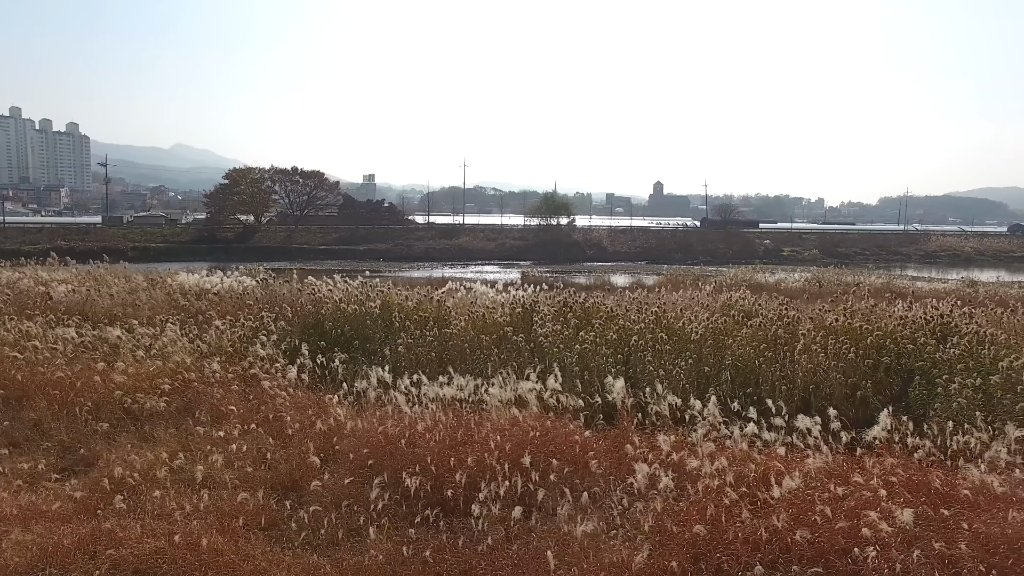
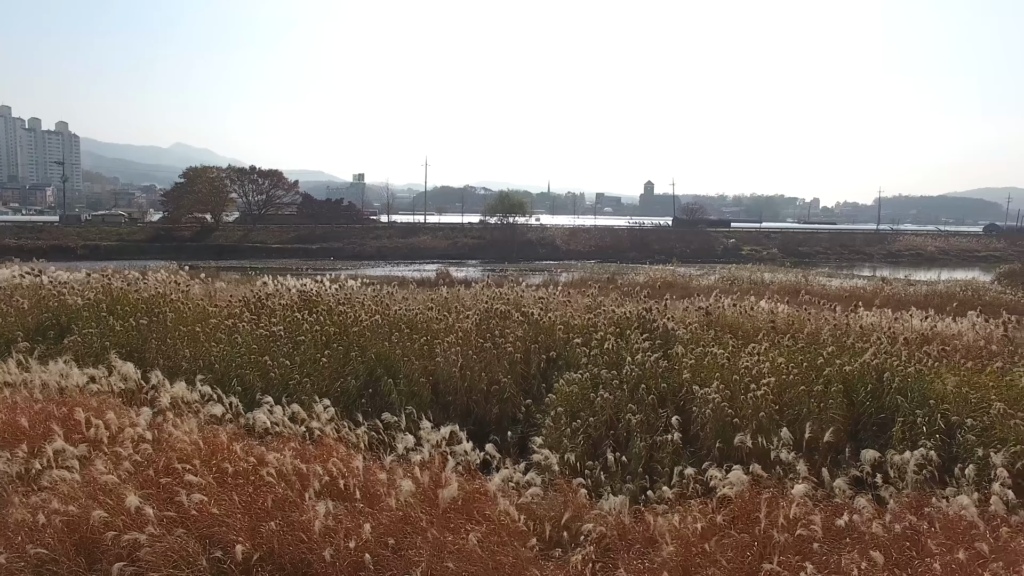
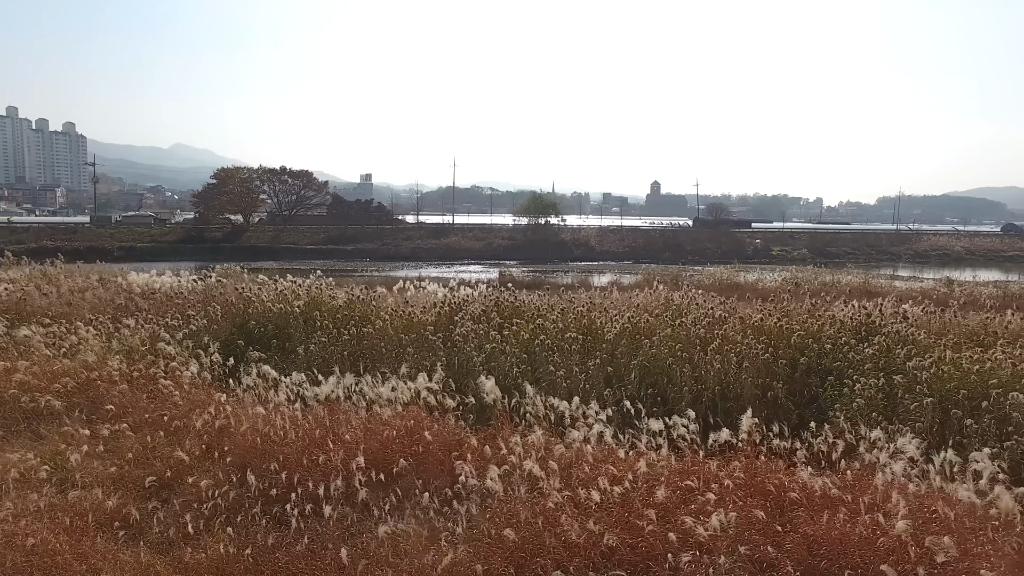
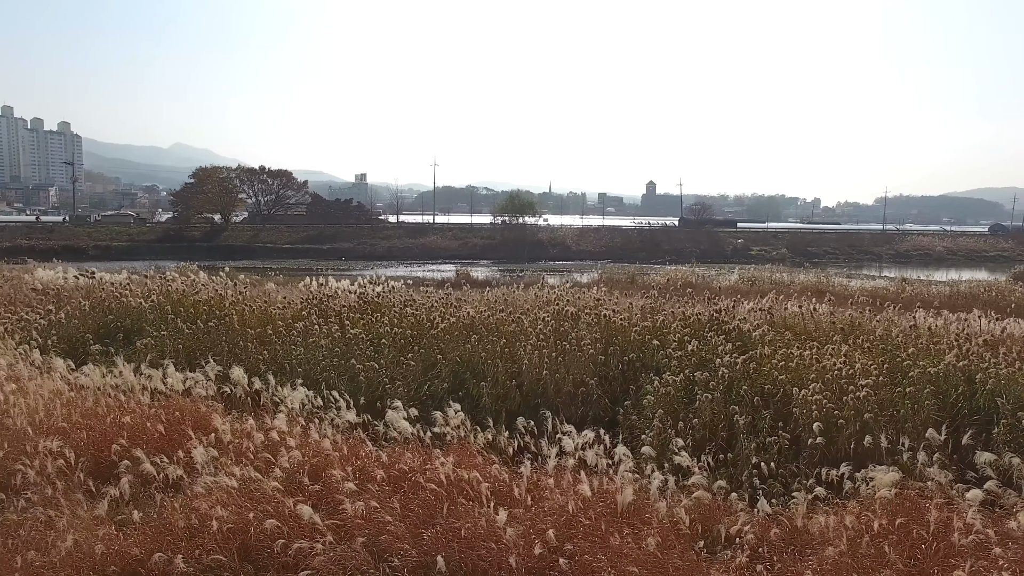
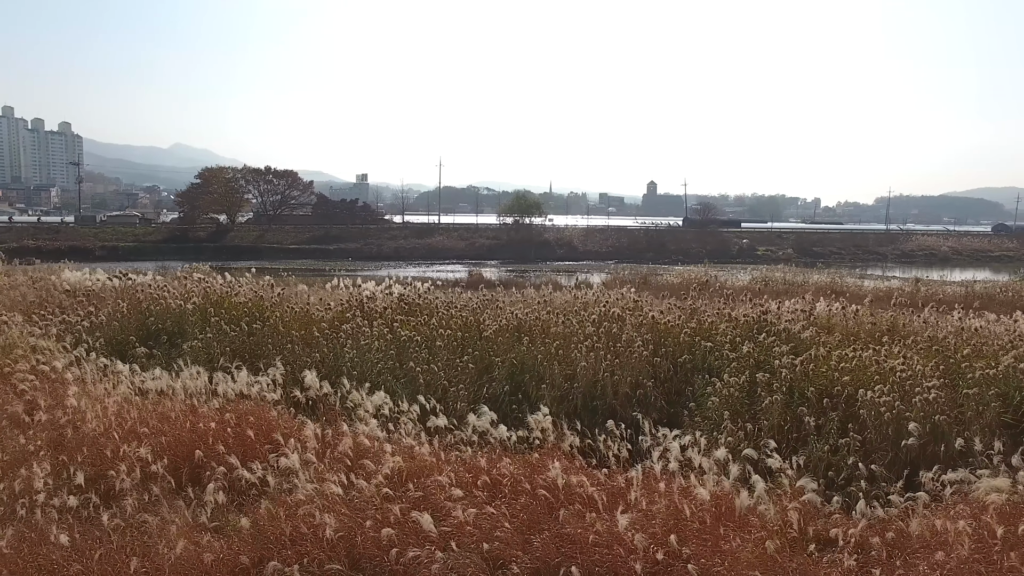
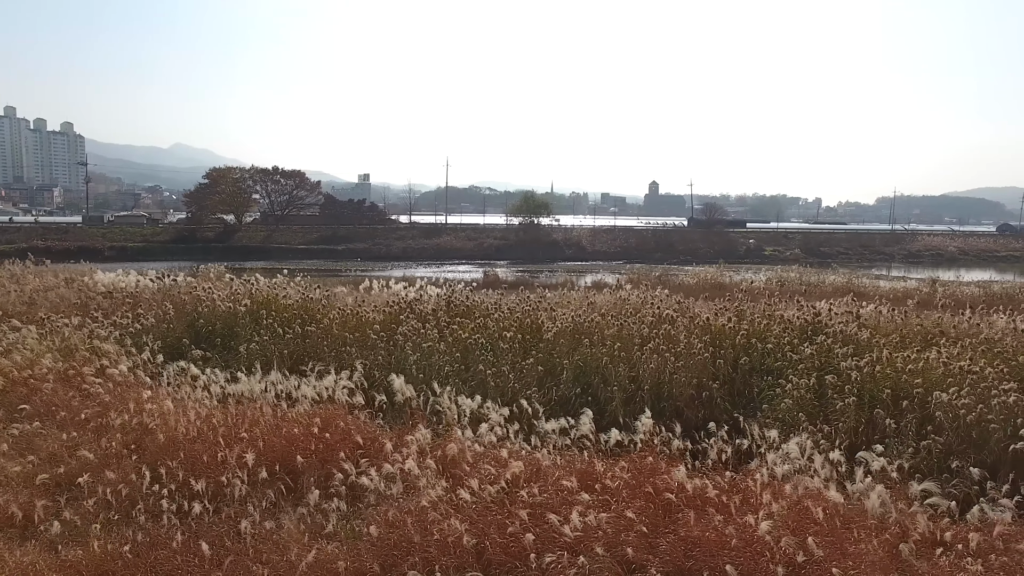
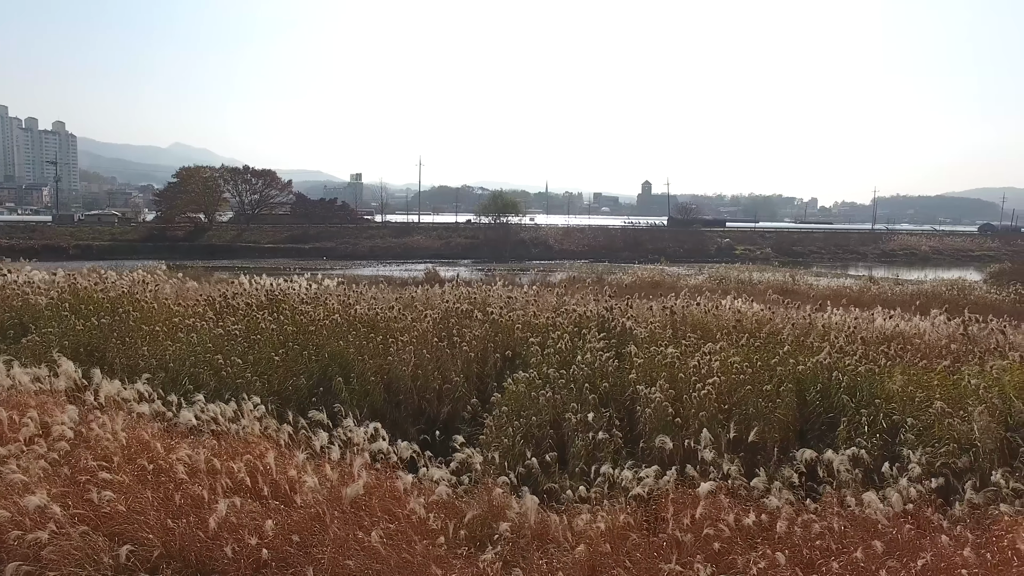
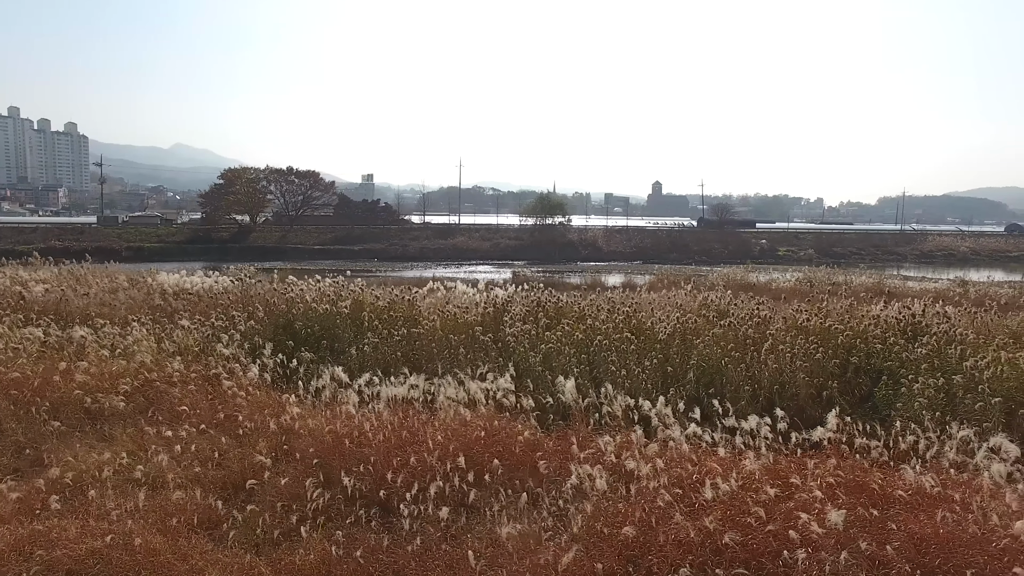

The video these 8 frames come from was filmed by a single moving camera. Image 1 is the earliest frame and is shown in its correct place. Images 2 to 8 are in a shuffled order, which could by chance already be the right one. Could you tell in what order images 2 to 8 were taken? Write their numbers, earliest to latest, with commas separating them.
8, 3, 6, 5, 4, 2, 7
